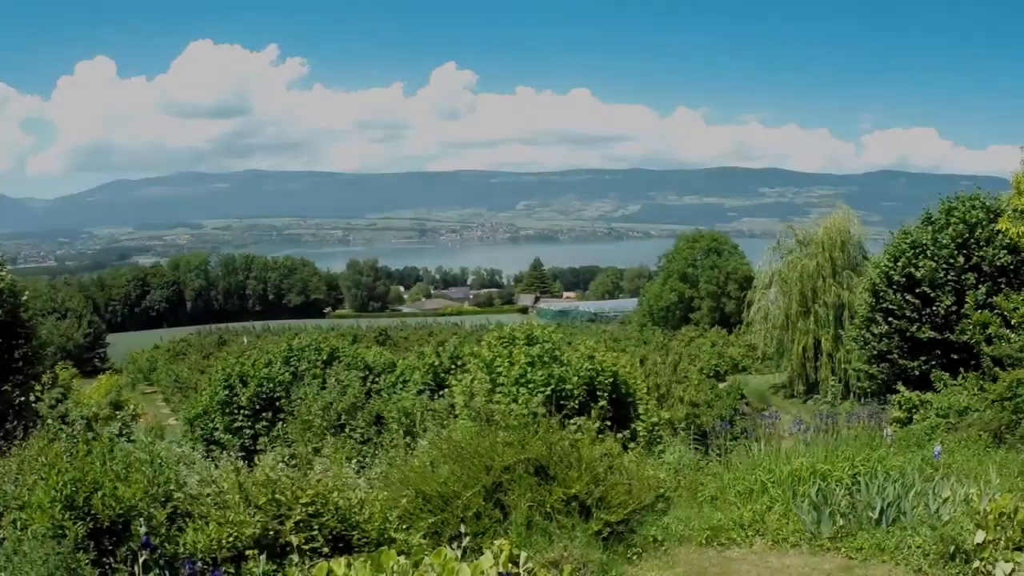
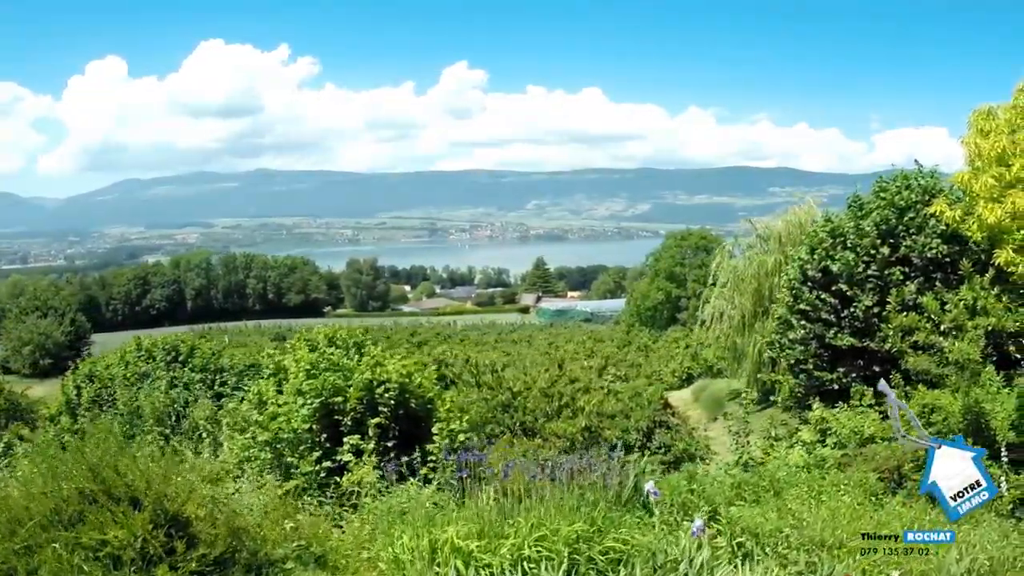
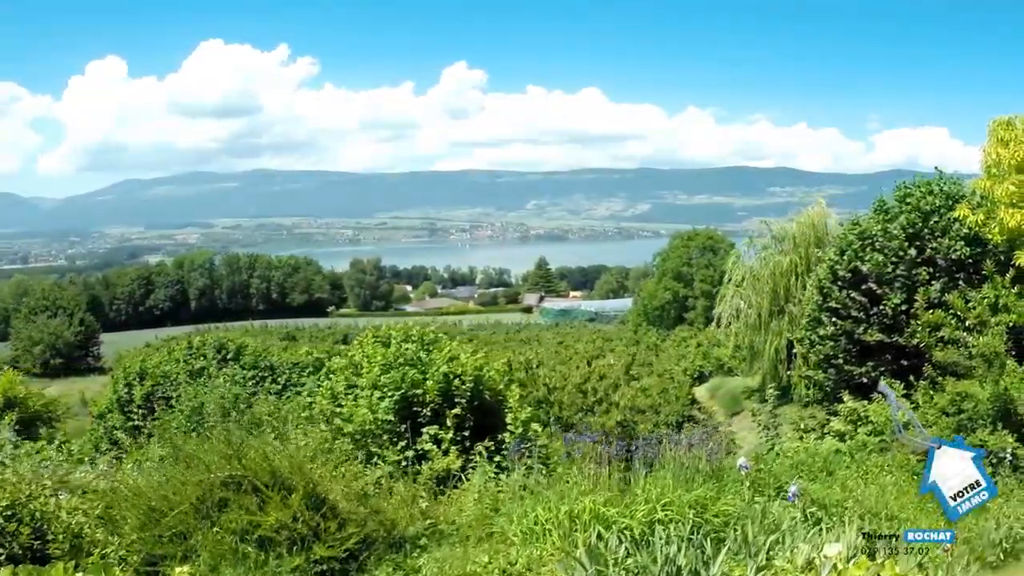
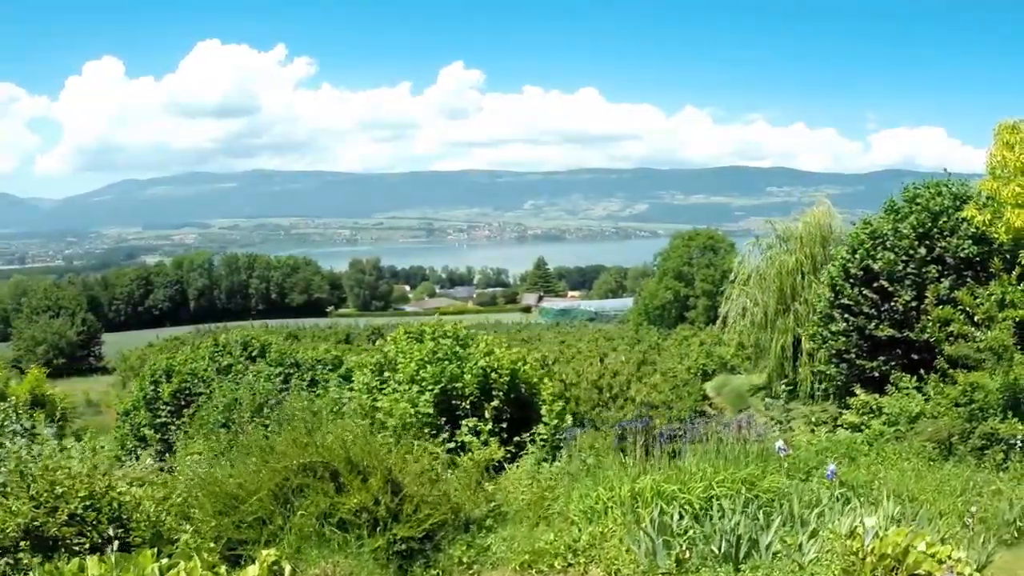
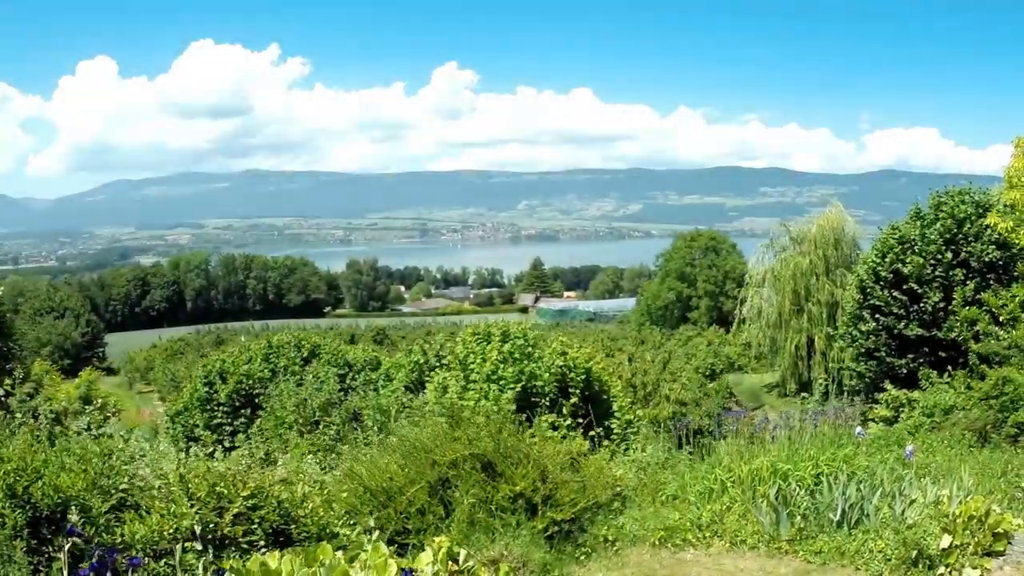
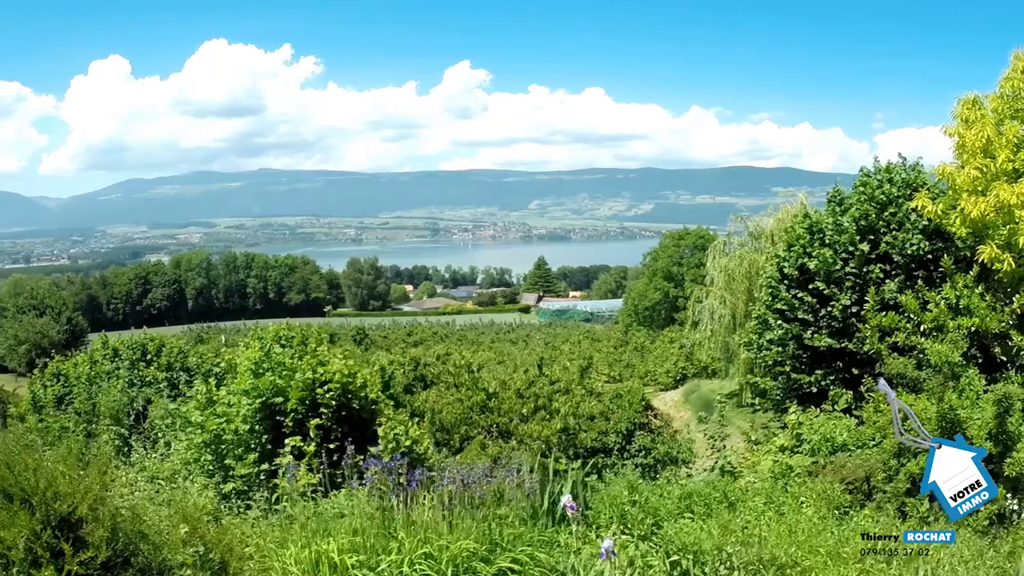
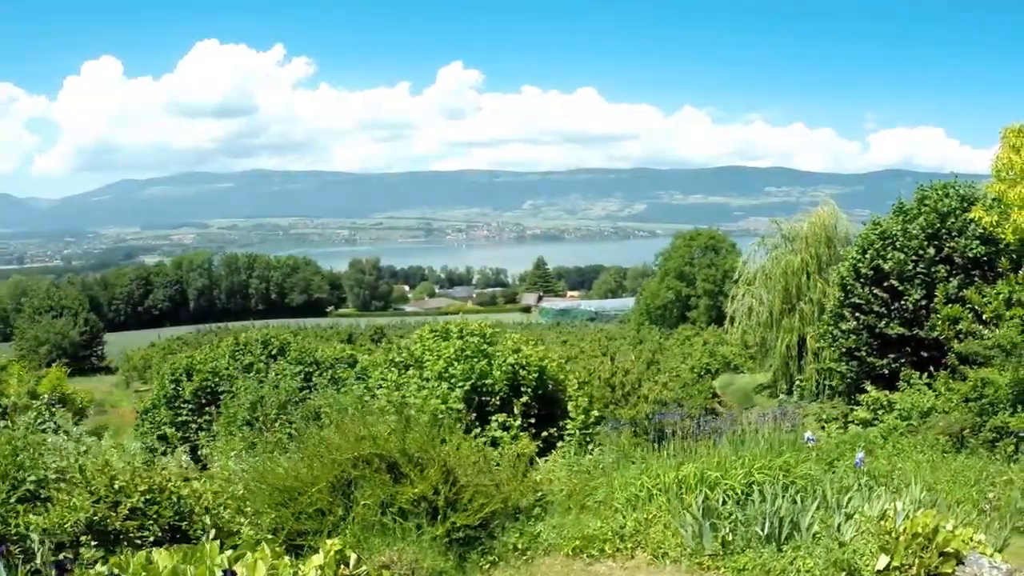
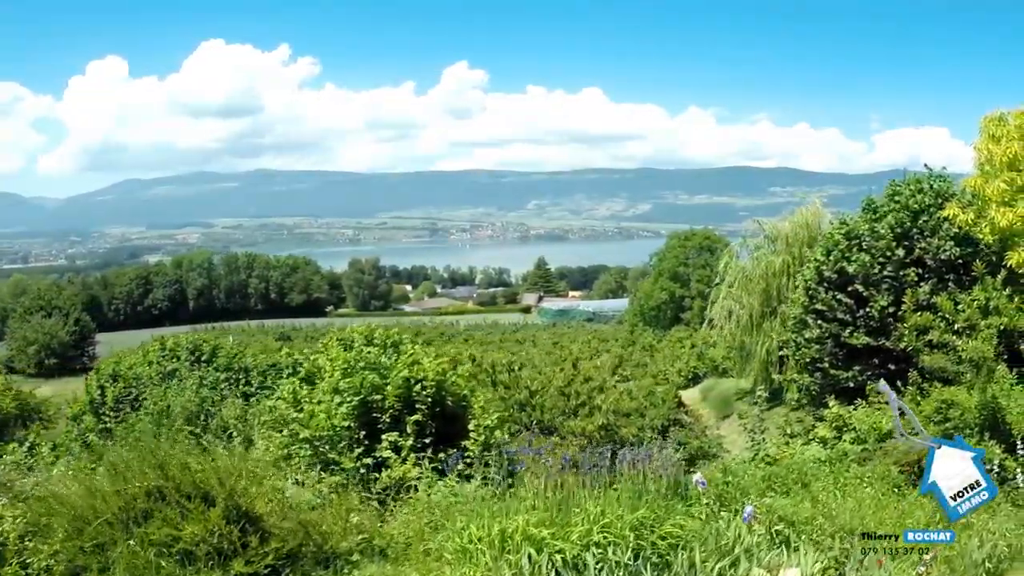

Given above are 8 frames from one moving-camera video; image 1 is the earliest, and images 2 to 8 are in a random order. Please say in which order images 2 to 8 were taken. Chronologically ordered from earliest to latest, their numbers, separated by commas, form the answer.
5, 7, 4, 3, 8, 2, 6
